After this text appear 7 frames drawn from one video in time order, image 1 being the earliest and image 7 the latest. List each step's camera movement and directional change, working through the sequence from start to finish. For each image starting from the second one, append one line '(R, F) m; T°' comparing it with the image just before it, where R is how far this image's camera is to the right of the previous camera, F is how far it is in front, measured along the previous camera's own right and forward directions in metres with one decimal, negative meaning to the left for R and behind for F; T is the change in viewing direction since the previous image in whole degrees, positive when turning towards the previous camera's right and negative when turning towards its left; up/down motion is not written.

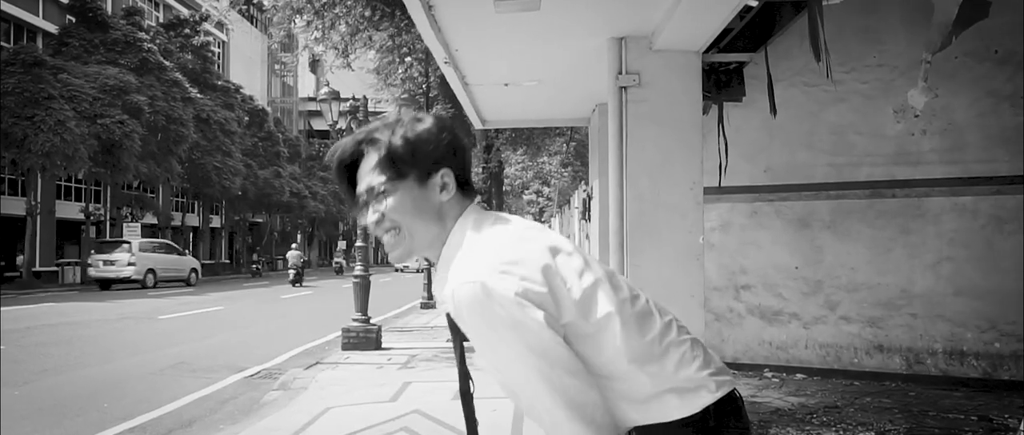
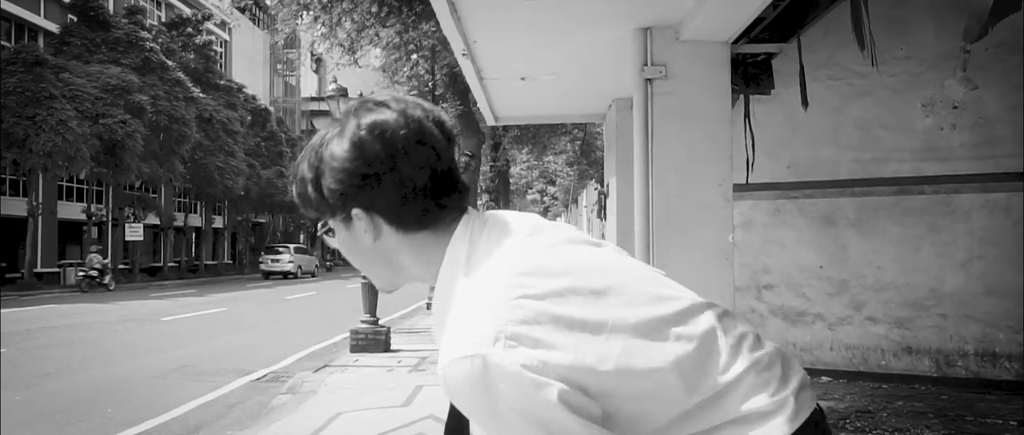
(-0.1, +0.2) m; 0°
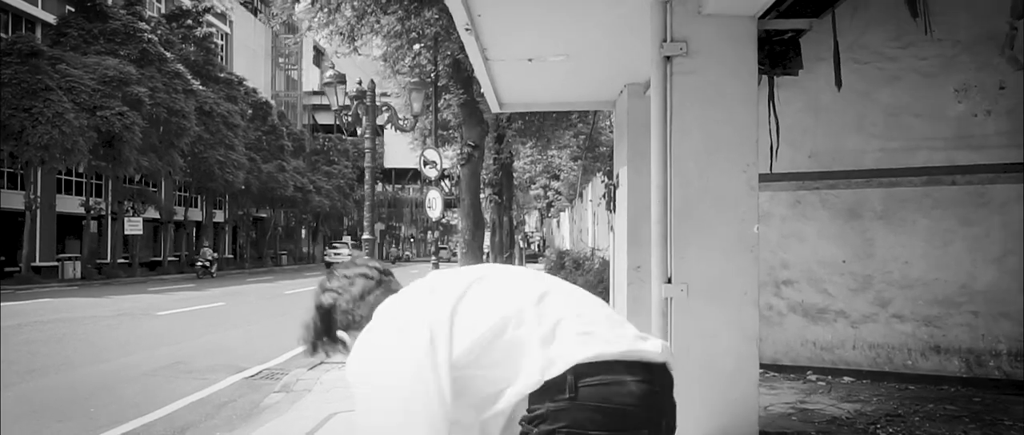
(0.0, +0.4) m; 0°
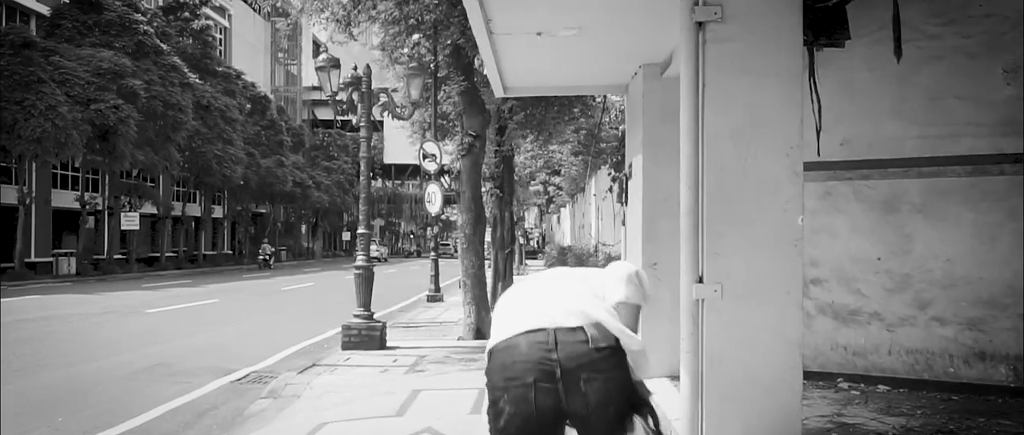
(0.0, +0.5) m; 0°
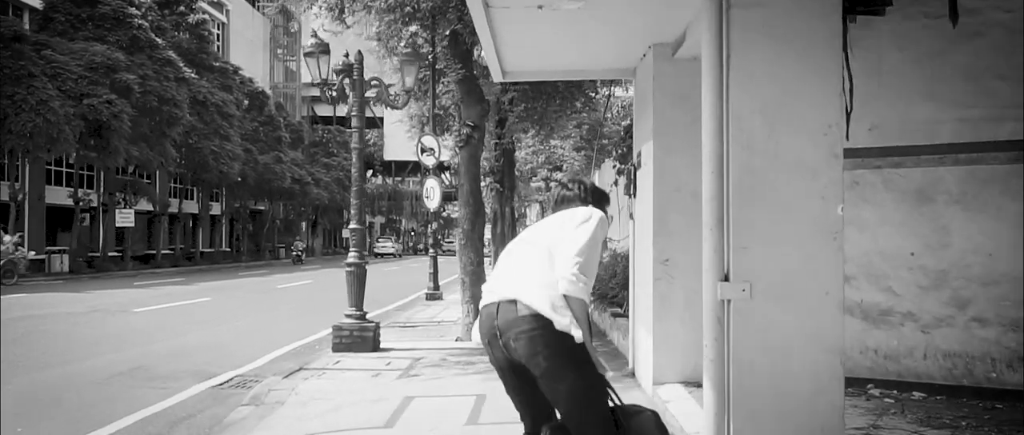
(0.0, +0.5) m; 0°
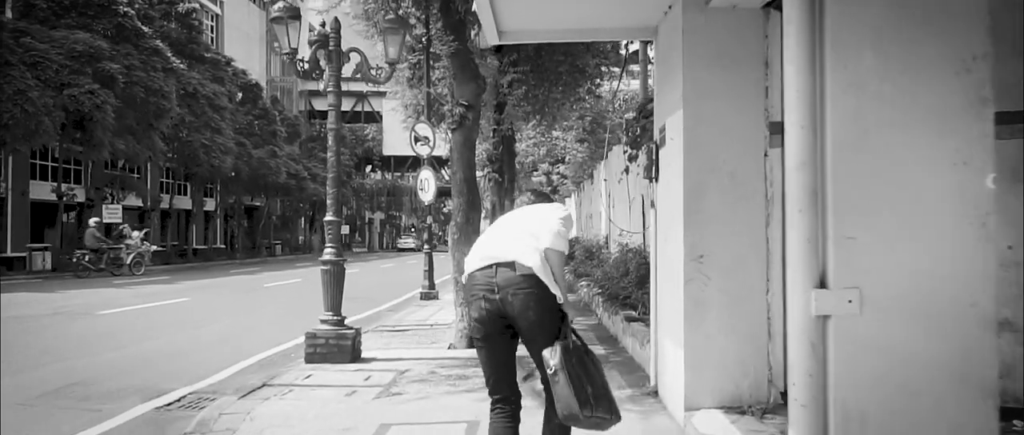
(0.0, +1.1) m; 0°
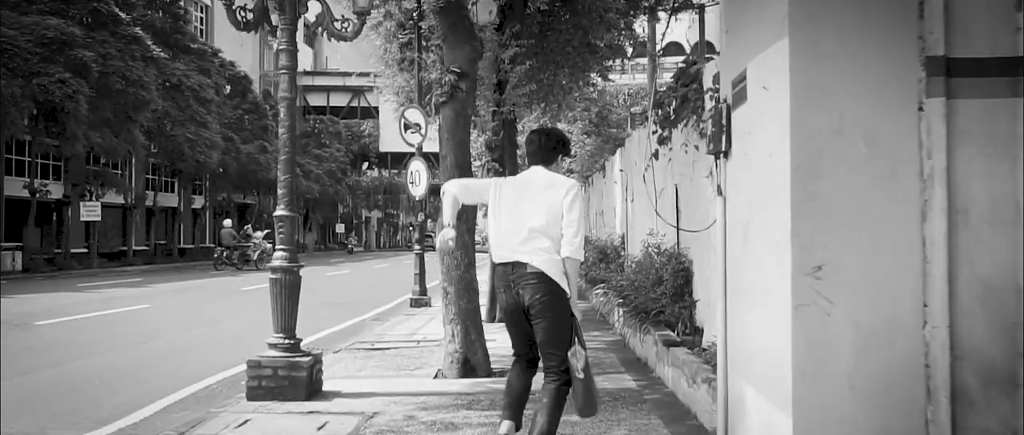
(0.0, +1.7) m; 0°
